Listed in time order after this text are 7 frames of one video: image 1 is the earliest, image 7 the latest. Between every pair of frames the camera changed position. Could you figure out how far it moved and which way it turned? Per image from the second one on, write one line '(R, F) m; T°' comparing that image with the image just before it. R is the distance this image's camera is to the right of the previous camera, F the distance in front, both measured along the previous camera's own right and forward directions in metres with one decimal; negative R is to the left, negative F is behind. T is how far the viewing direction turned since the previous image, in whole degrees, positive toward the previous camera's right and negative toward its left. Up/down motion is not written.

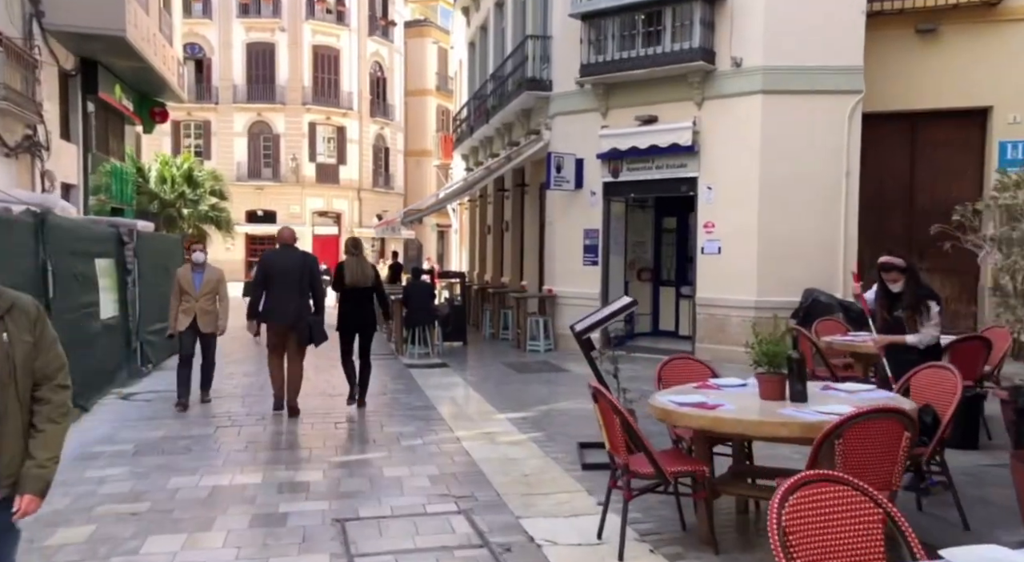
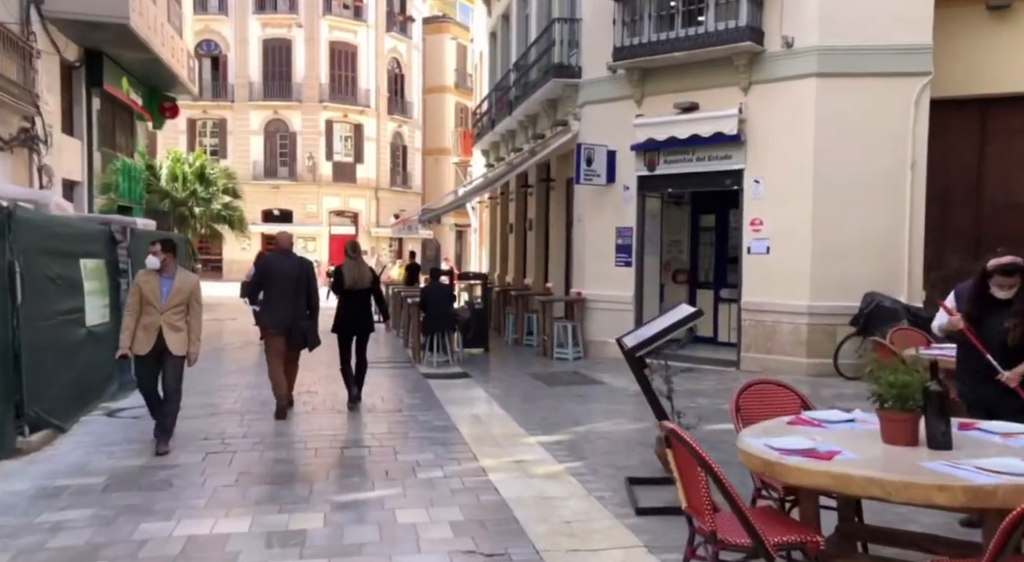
(-0.1, +1.0) m; -1°
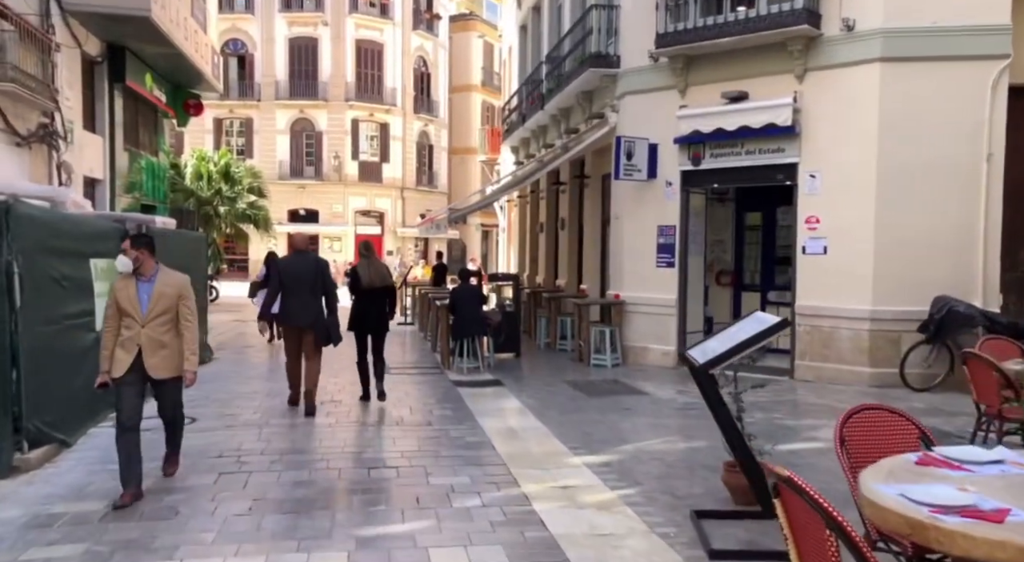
(-0.1, +0.7) m; -2°
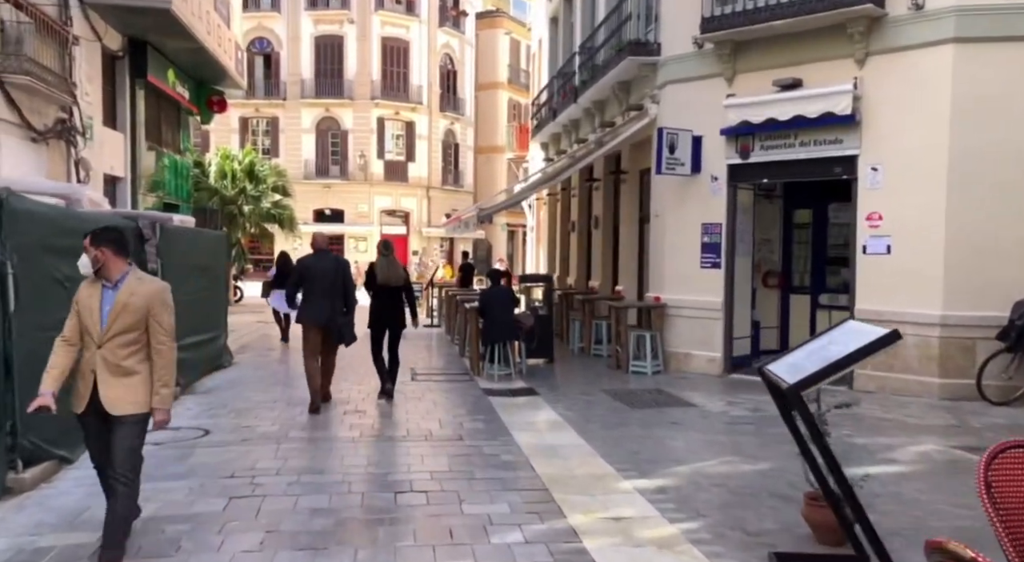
(-0.1, +0.7) m; -2°
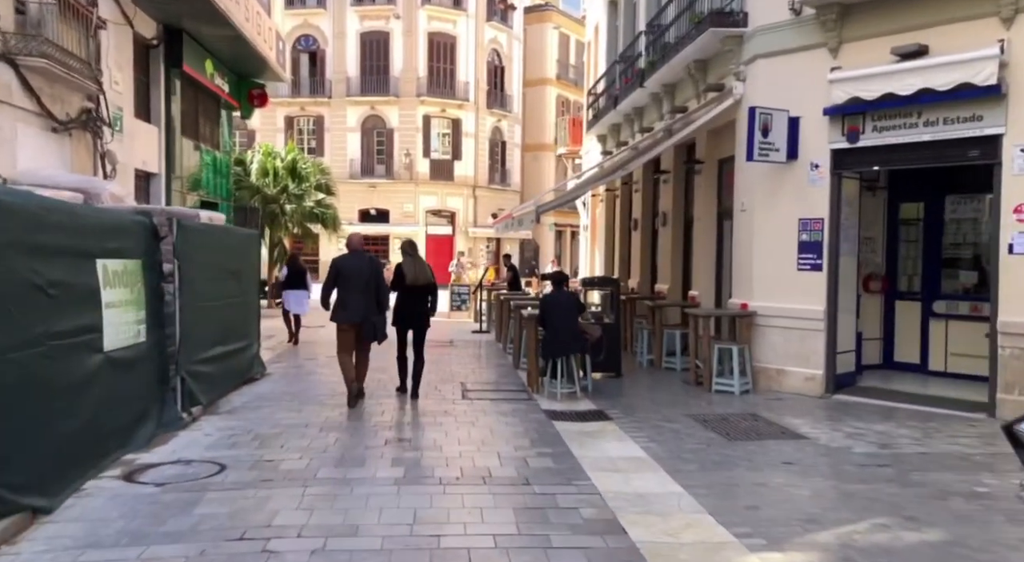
(-0.3, +1.4) m; -3°
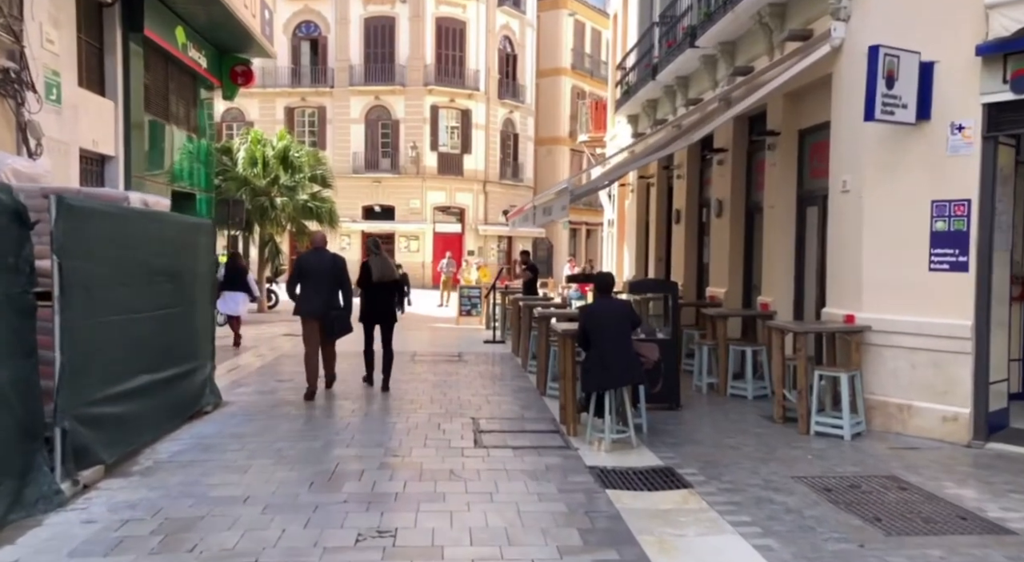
(-0.2, +2.5) m; -1°
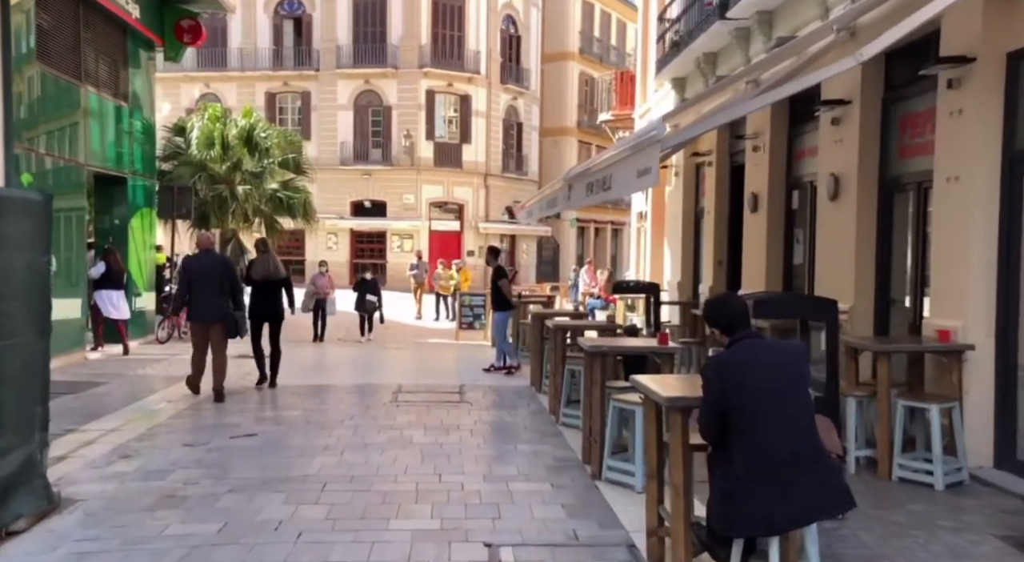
(-0.3, +3.7) m; 0°
